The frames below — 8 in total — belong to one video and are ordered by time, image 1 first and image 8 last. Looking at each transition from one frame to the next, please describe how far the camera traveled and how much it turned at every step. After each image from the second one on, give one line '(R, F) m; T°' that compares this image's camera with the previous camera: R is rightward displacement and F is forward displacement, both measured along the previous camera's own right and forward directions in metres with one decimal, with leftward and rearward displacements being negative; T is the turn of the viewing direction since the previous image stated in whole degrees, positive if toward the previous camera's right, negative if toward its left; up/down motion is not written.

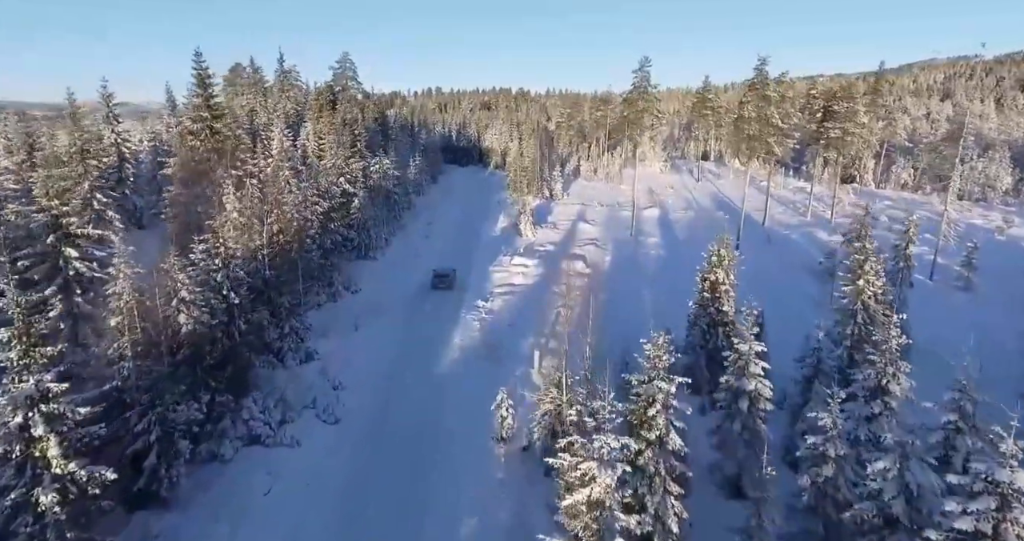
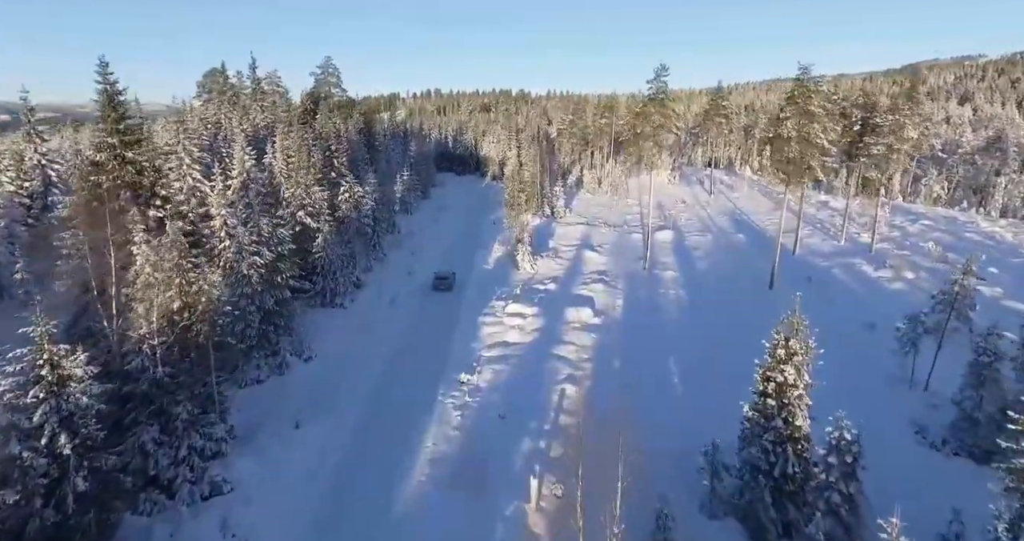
(+0.4, +6.0) m; 0°
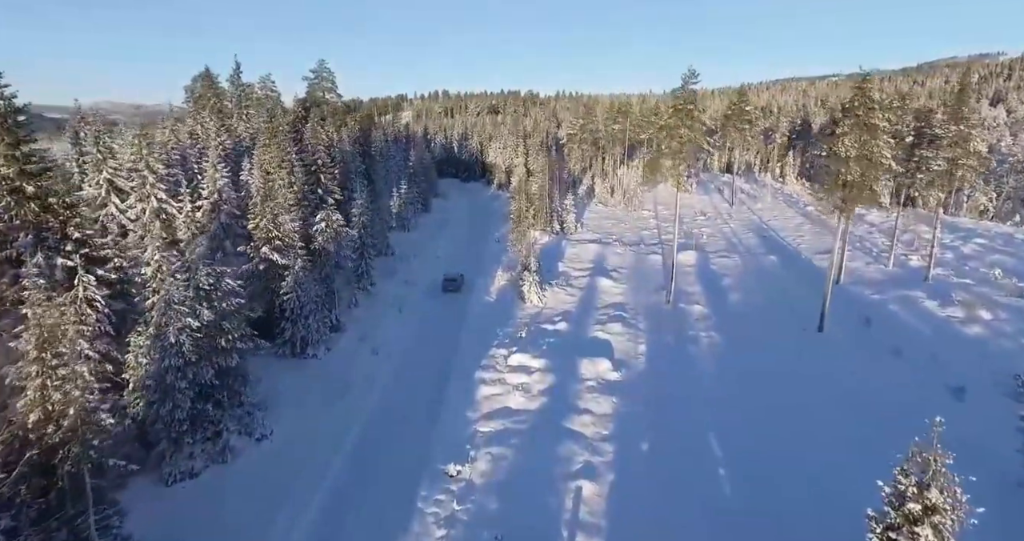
(+0.2, +4.9) m; -1°
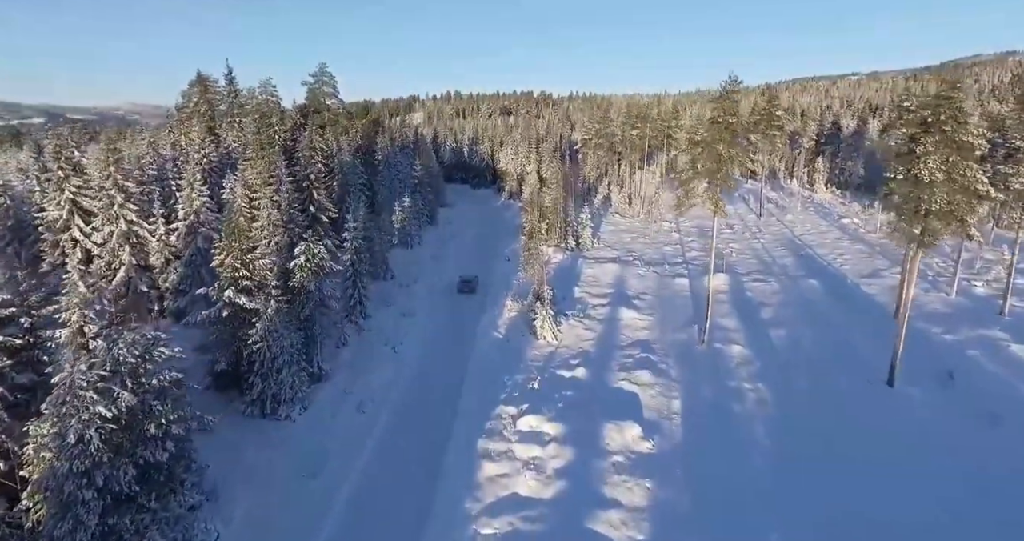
(+0.1, +4.3) m; -1°
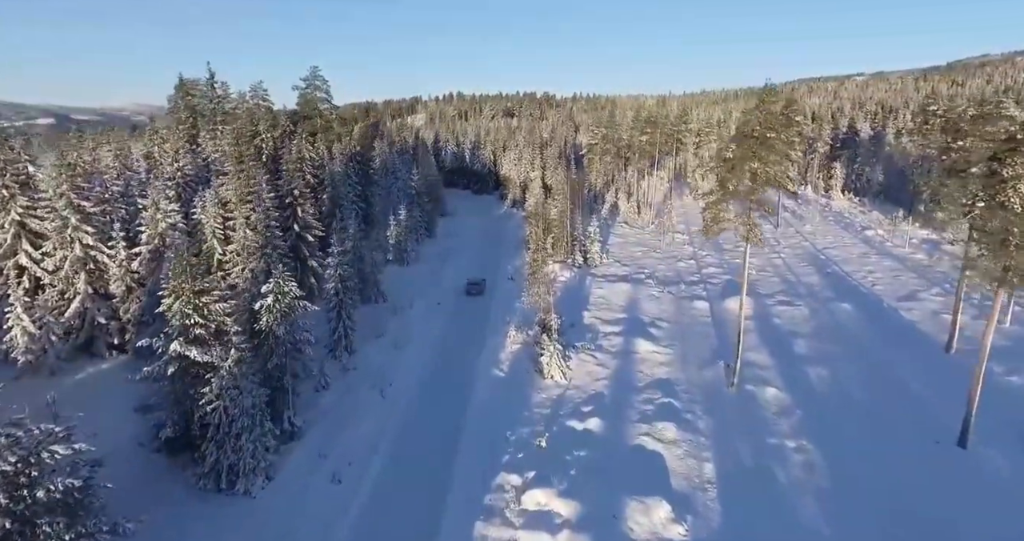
(0.0, +3.6) m; 0°
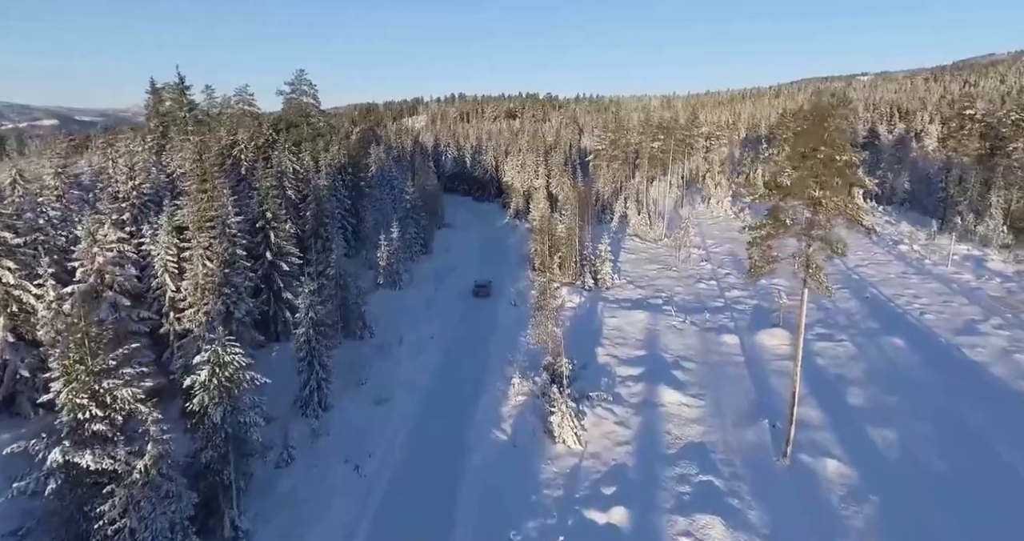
(-0.1, +4.7) m; 0°
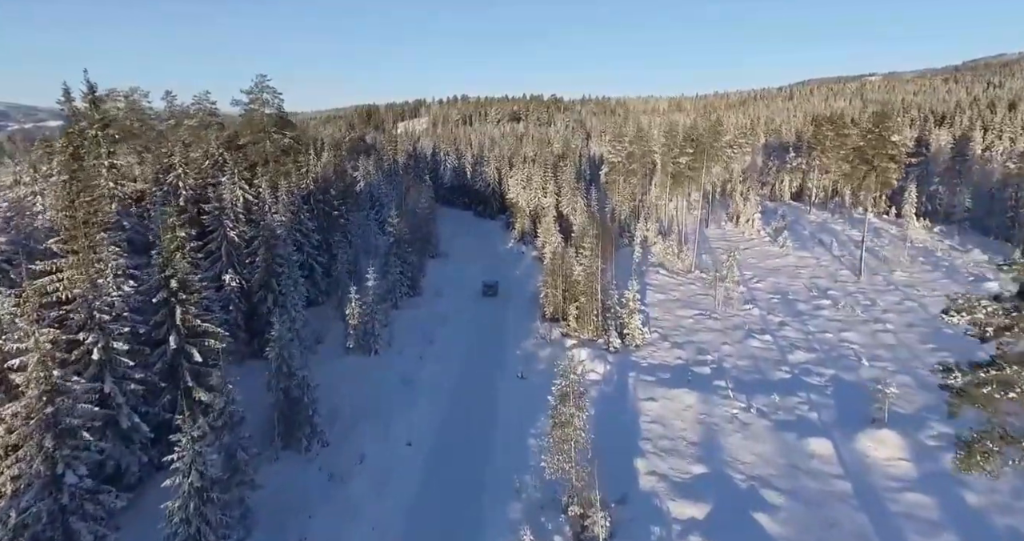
(-0.1, +9.6) m; 0°
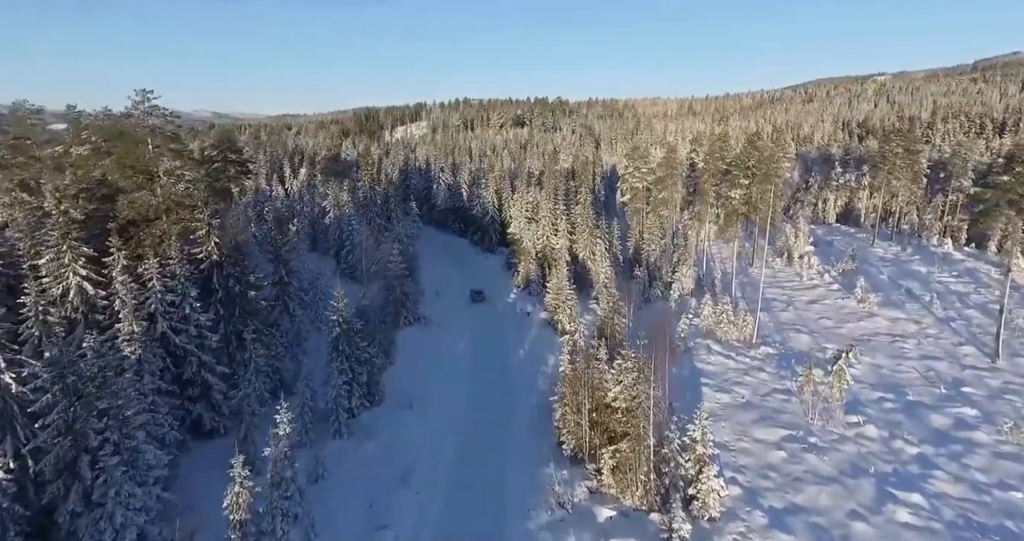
(+0.2, +14.6) m; 0°
